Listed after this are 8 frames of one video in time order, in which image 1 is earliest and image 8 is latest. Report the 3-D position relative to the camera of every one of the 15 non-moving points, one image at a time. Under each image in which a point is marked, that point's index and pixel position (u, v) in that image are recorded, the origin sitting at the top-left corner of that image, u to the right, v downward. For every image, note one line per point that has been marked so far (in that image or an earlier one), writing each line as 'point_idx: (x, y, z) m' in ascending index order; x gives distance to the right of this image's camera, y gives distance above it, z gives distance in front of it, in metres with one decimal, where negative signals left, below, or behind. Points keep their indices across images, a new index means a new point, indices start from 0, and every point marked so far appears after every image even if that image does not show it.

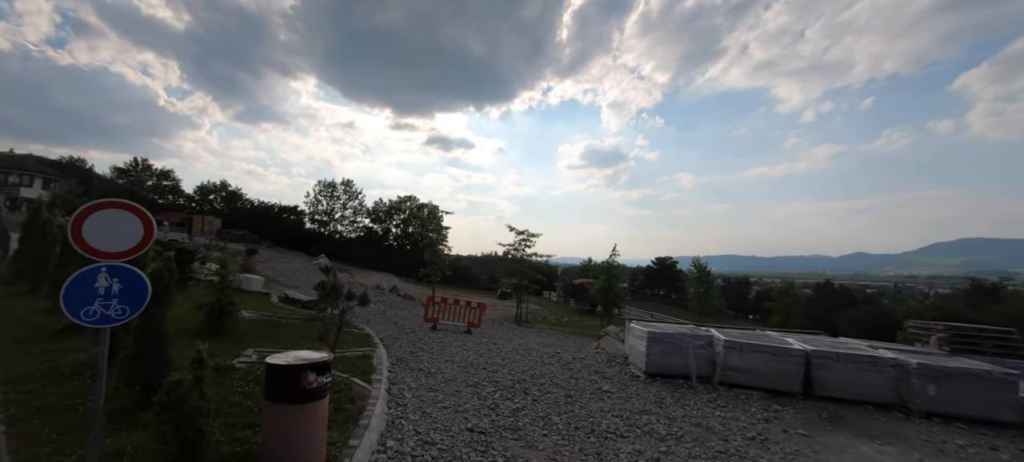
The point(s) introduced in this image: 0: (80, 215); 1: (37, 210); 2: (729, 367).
0: (-4.1, +0.1, +3.6) m
1: (-14.8, +0.6, +11.8) m
2: (+5.5, -3.5, +9.7) m
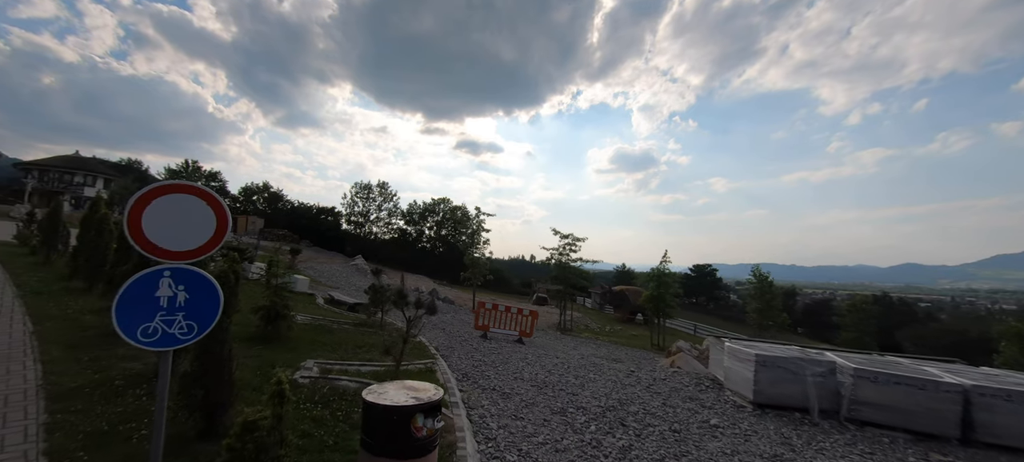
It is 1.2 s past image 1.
0: (-2.6, +0.2, +2.6) m
1: (-12.7, +0.8, +11.6) m
2: (+7.3, -3.6, +8.0) m
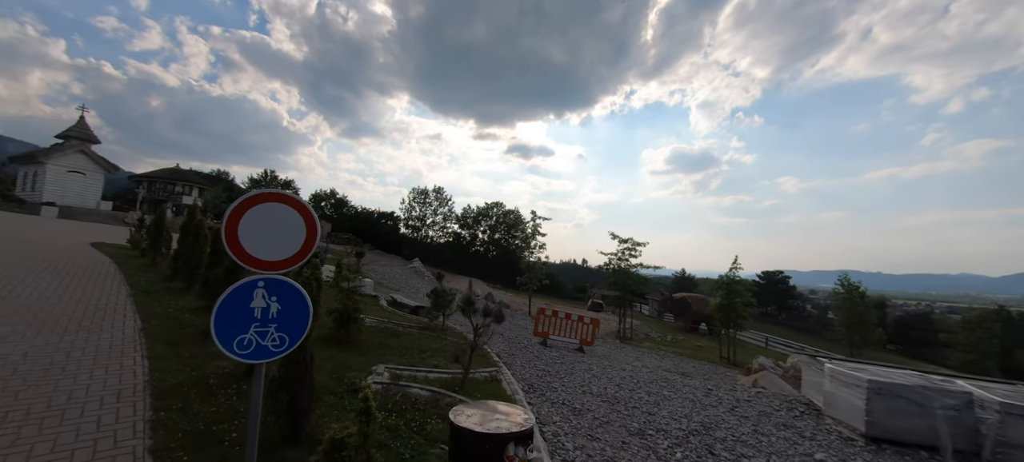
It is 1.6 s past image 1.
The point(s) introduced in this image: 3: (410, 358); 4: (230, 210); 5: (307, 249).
0: (-1.9, +0.1, +2.6) m
1: (-10.8, +0.6, +12.8) m
2: (+8.7, -3.7, +6.6) m
3: (-2.2, -2.8, +8.3) m
4: (-1.9, +0.1, +2.6) m
5: (-1.6, -0.1, +2.9) m
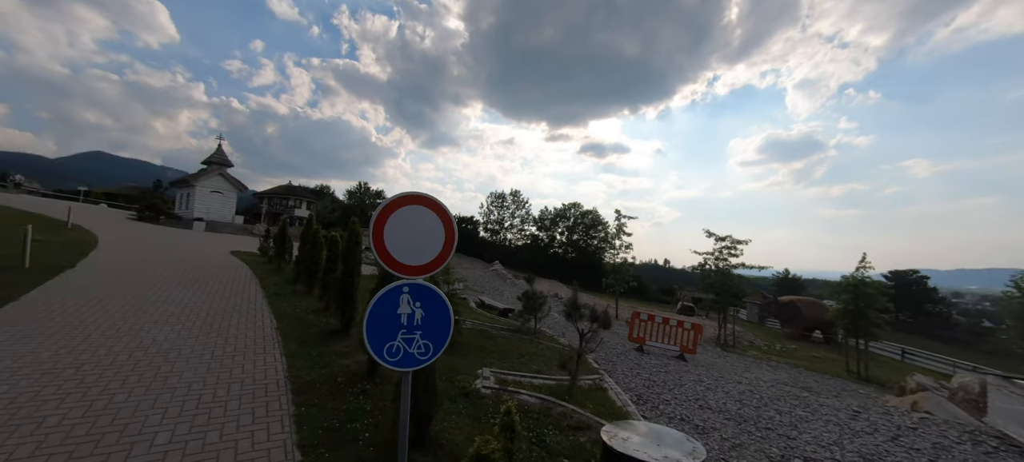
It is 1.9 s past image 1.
0: (-0.9, +0.1, +2.5) m
1: (-7.6, +0.4, +14.2) m
2: (+10.4, -3.4, +4.4) m
3: (0.0, -2.8, +8.1) m
4: (-0.9, +0.1, +2.5) m
5: (-0.5, -0.2, +2.7) m
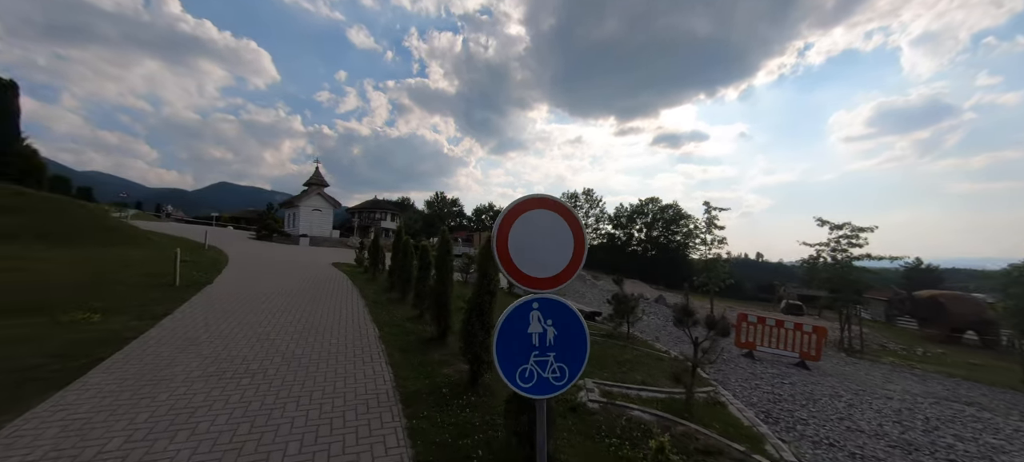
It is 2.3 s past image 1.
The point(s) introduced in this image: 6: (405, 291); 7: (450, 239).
0: (-0.1, 0.0, +2.2) m
1: (-4.5, 0.0, +15.0) m
2: (+11.5, -2.9, +1.9) m
3: (+2.0, -2.8, +7.5) m
4: (-0.1, +0.1, +2.2) m
5: (+0.4, -0.2, +2.4) m
6: (-3.5, -1.9, +12.2) m
7: (-1.4, -0.2, +8.8) m
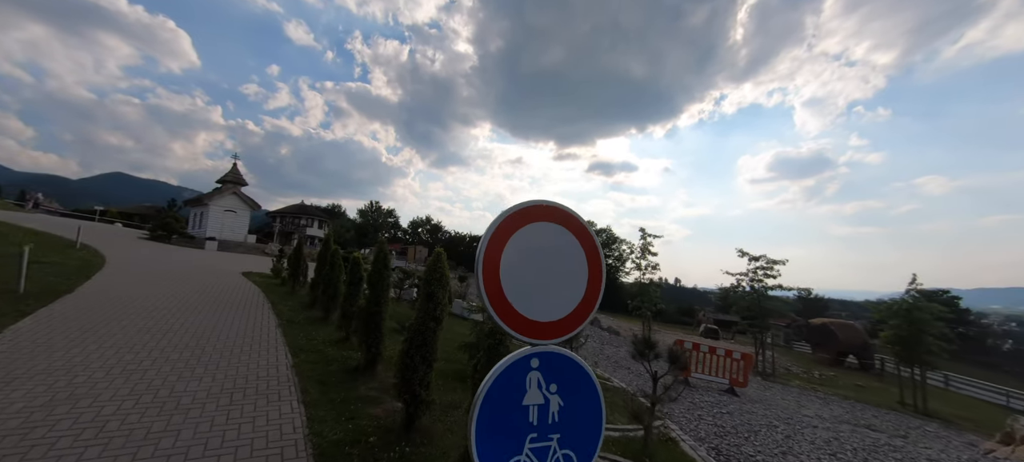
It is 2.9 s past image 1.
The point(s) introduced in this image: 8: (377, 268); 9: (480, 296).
0: (-0.1, -0.1, +1.5) m
1: (-6.6, -0.4, +13.3) m
2: (+11.2, -3.6, +2.9) m
3: (+0.9, -3.2, +6.9) m
4: (-0.1, 0.0, +1.5) m
5: (+0.3, -0.3, +1.7) m
6: (-5.2, -2.2, +10.7) m
7: (-2.5, -0.4, +7.7) m
8: (-2.6, -0.7, +7.4) m
9: (-0.1, -0.3, +1.5) m
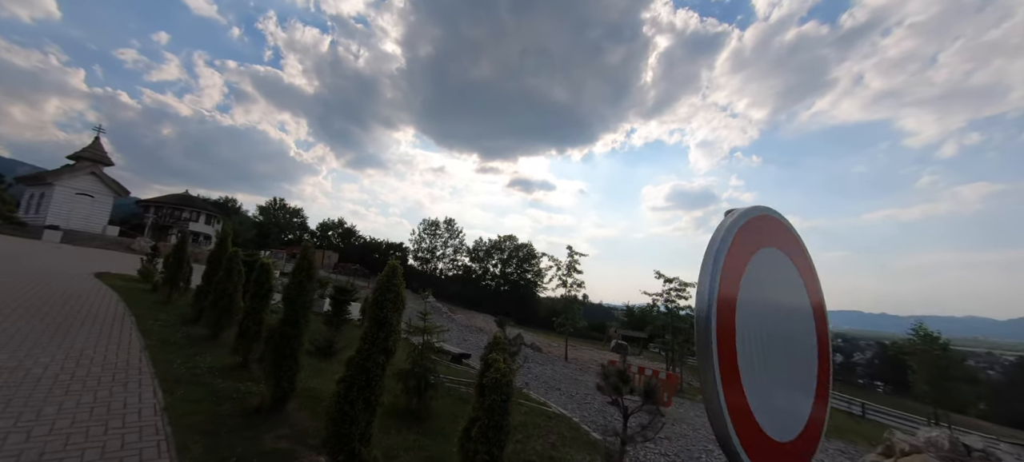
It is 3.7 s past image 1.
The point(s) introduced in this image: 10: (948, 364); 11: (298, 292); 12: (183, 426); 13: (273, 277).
0: (+0.4, -0.1, +0.7) m
1: (-8.4, -0.3, +10.9) m
2: (+10.9, -4.5, +4.4) m
3: (+0.1, -3.5, +6.1) m
4: (+0.4, -0.1, +0.7) m
5: (+0.8, -0.4, +1.0) m
6: (-6.6, -2.1, +8.5) m
7: (-3.3, -0.5, +6.3) m
8: (-3.4, -0.8, +6.0) m
9: (+0.4, -0.3, +0.7) m
10: (+23.8, -7.6, +20.9) m
11: (-3.3, -0.9, +5.9) m
12: (-4.1, -2.4, +4.8) m
13: (-4.7, -0.9, +7.5) m
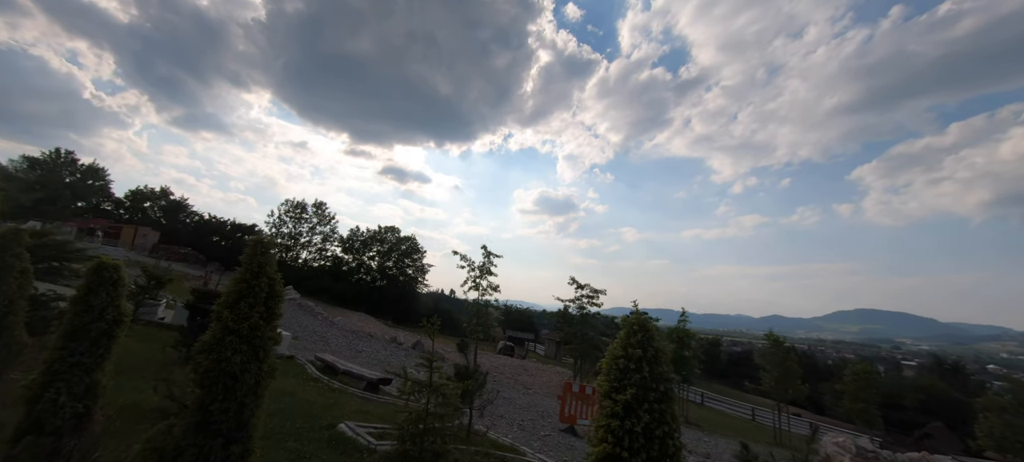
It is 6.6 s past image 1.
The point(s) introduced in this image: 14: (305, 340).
0: (+3.3, -0.4, -1.0) m
1: (-8.4, +0.3, +5.8) m
2: (+11.6, -5.5, +5.9) m
3: (+0.9, -3.6, +4.0) m
4: (+3.3, -0.4, -1.0) m
5: (+3.5, -0.7, -0.6) m
6: (-6.1, -1.7, +4.1) m
7: (-2.1, -0.3, +3.1) m
8: (-2.1, -0.6, +2.7) m
9: (+3.2, -0.6, -1.0) m
10: (+18.2, -9.1, +25.7) m
11: (-2.0, -0.8, +2.7) m
12: (-2.5, -2.3, +1.4) m
13: (-3.9, -0.6, +3.8) m
14: (-8.1, -4.7, +16.1) m
